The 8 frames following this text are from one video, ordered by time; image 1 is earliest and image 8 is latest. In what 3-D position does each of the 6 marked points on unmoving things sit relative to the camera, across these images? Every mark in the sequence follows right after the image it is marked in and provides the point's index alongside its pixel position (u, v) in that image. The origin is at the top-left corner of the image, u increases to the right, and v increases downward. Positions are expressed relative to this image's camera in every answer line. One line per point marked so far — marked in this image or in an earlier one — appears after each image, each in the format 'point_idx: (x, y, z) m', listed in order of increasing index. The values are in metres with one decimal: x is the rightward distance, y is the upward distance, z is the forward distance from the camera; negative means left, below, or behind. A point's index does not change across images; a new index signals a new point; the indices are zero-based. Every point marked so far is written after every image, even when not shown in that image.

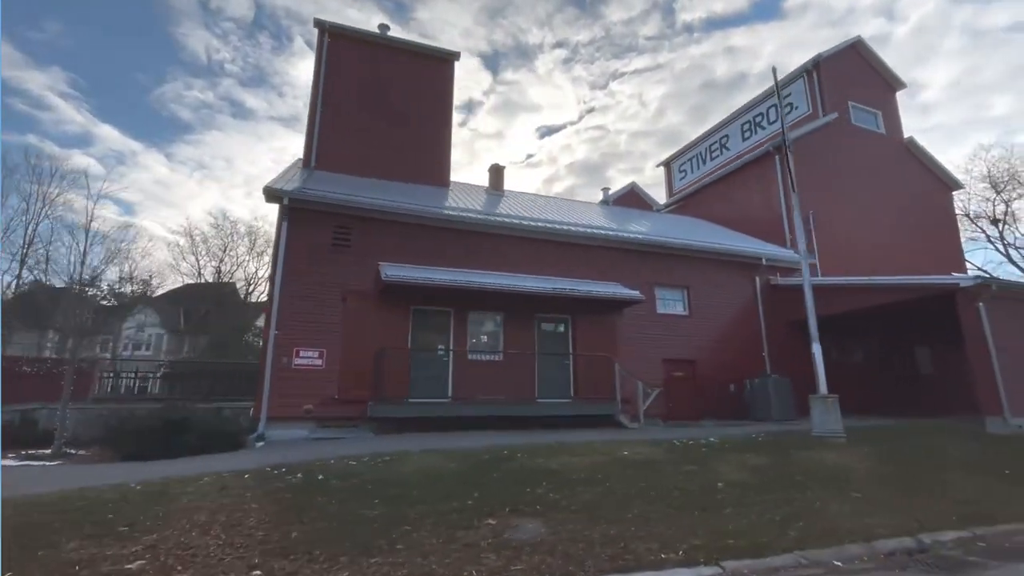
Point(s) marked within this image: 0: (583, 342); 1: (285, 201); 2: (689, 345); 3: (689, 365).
0: (+2.1, -1.5, +14.1) m
1: (-5.6, +2.1, +12.0) m
2: (+5.6, -1.8, +15.3) m
3: (+5.6, -2.4, +15.3) m
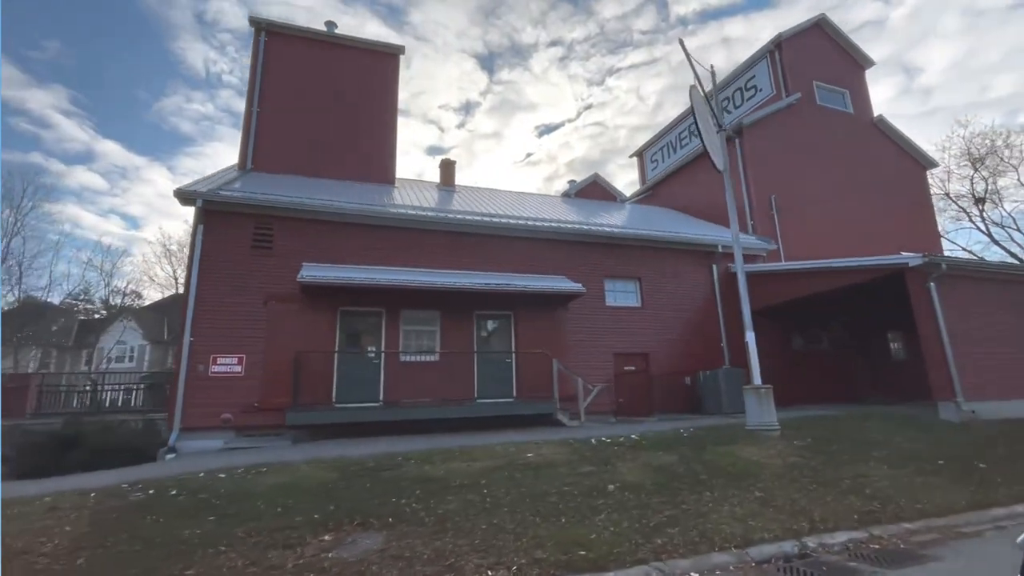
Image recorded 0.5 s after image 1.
0: (+0.4, -1.4, +13.6) m
1: (-7.5, +2.0, +11.5) m
2: (+3.9, -1.5, +14.7) m
3: (+4.0, -2.1, +14.7) m
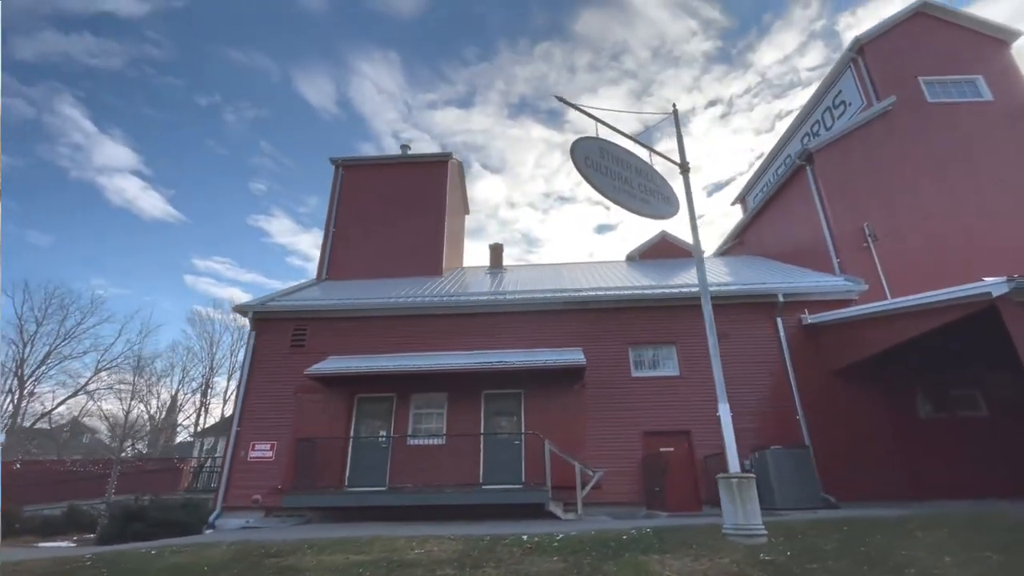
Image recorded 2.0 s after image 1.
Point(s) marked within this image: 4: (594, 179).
0: (+0.7, -3.4, +12.7) m
1: (-7.7, -0.8, +14.2) m
2: (+4.3, -3.2, +12.5) m
3: (+4.4, -3.8, +12.4) m
4: (+1.4, +1.7, +8.0) m
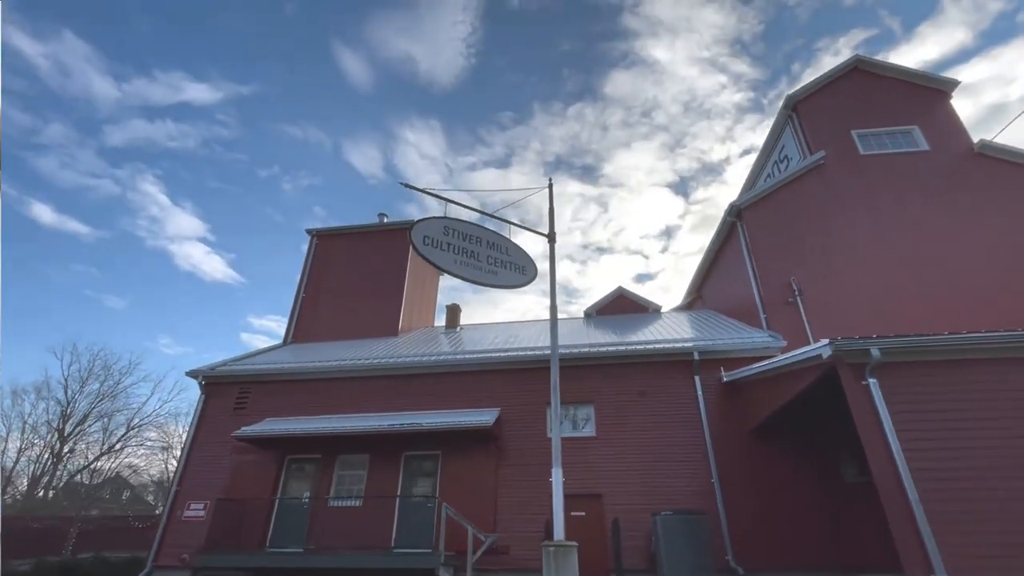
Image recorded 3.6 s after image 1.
0: (-1.6, -5.1, +12.9) m
1: (-9.8, -2.8, +15.3) m
2: (+2.0, -4.8, +12.3) m
3: (+2.1, -5.4, +12.1) m
4: (-1.4, +0.6, +8.7) m
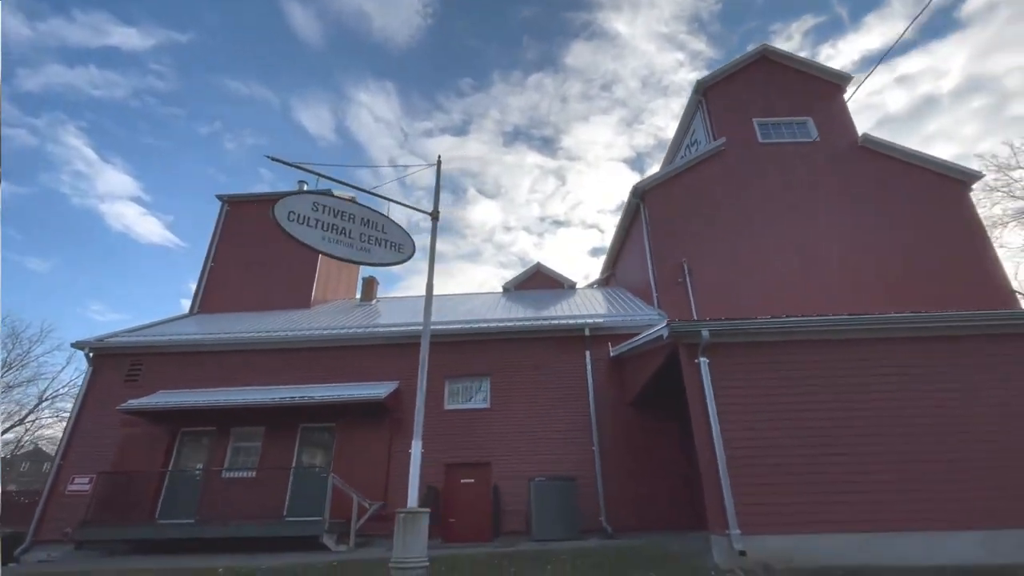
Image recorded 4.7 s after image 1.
0: (-4.4, -4.4, +13.1) m
1: (-12.8, -1.8, +14.7) m
2: (-0.8, -4.2, +12.9) m
3: (-0.7, -4.8, +12.7) m
4: (-3.7, +1.0, +8.6) m
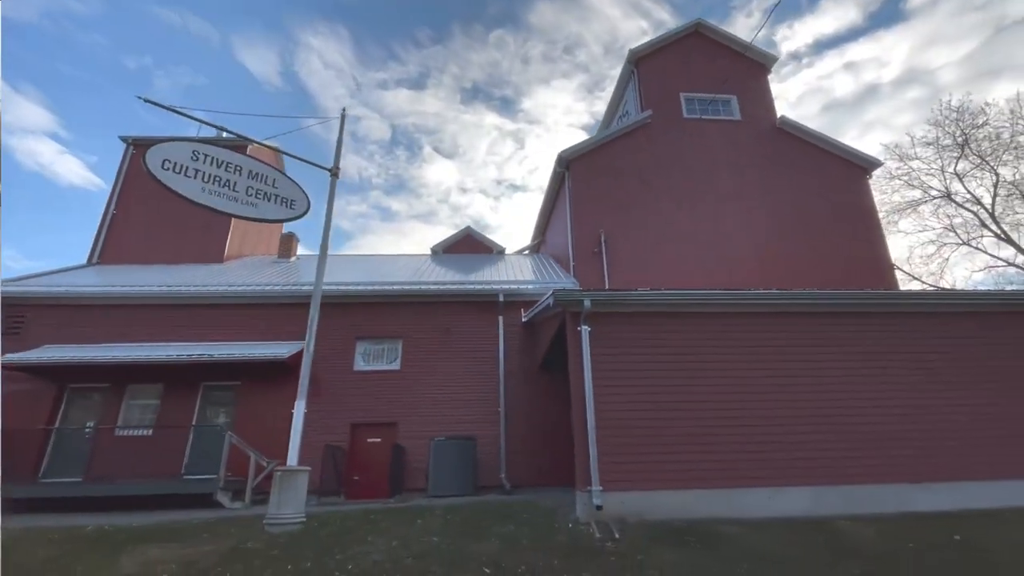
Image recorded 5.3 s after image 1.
0: (-6.9, -3.2, +12.8) m
1: (-15.2, -0.3, +13.5) m
2: (-3.2, -3.2, +13.0) m
3: (-3.2, -3.8, +12.9) m
4: (-5.6, +1.8, +8.1) m
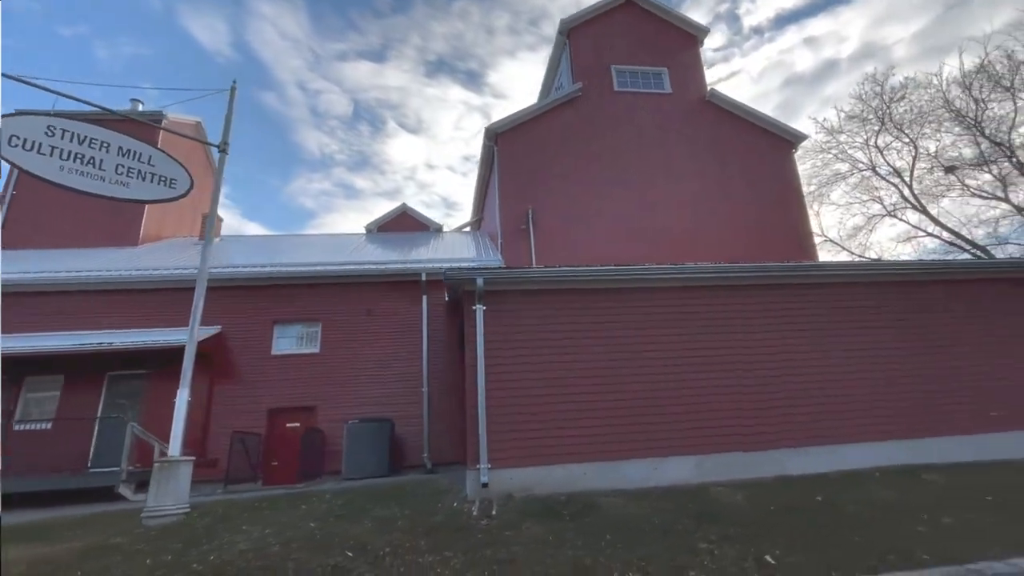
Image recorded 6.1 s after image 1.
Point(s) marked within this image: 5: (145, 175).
0: (-8.9, -2.8, +12.4) m
1: (-17.3, 0.0, +12.4) m
2: (-5.3, -2.7, +12.7) m
3: (-5.2, -3.3, +12.6) m
4: (-7.4, +2.0, +7.5) m
5: (-6.3, +2.0, +8.4) m
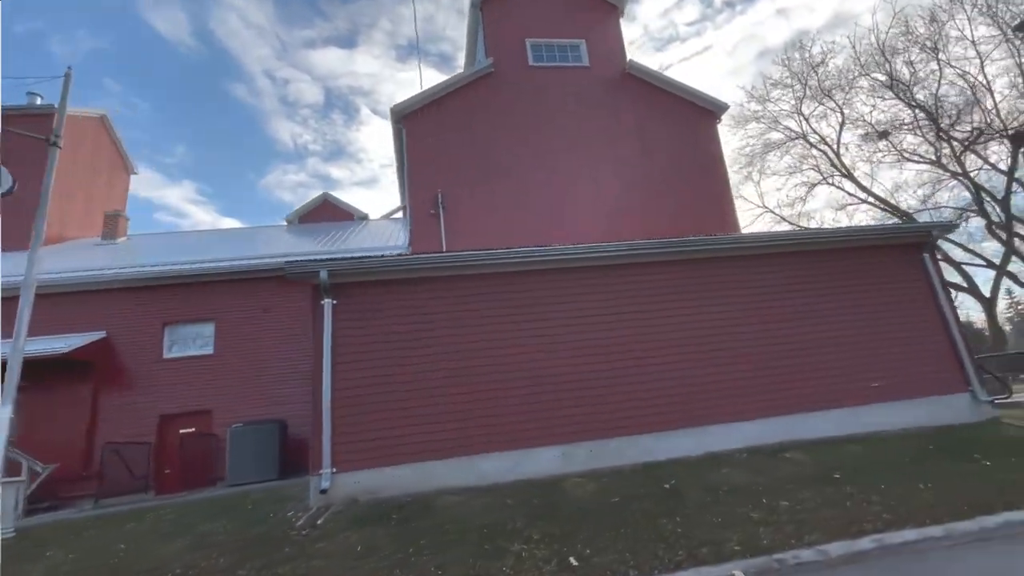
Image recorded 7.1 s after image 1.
0: (-11.3, -2.9, +11.7) m
1: (-19.8, -0.6, +11.3) m
2: (-7.6, -2.6, +12.1) m
3: (-7.6, -3.2, +12.1) m
4: (-9.8, +1.8, +6.7) m
5: (-8.8, +1.8, +7.6) m
